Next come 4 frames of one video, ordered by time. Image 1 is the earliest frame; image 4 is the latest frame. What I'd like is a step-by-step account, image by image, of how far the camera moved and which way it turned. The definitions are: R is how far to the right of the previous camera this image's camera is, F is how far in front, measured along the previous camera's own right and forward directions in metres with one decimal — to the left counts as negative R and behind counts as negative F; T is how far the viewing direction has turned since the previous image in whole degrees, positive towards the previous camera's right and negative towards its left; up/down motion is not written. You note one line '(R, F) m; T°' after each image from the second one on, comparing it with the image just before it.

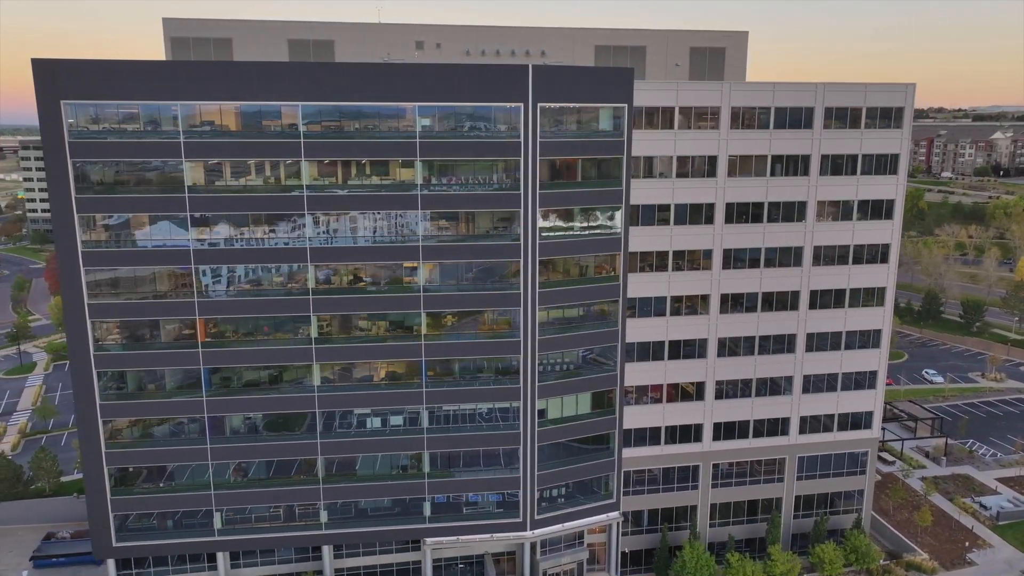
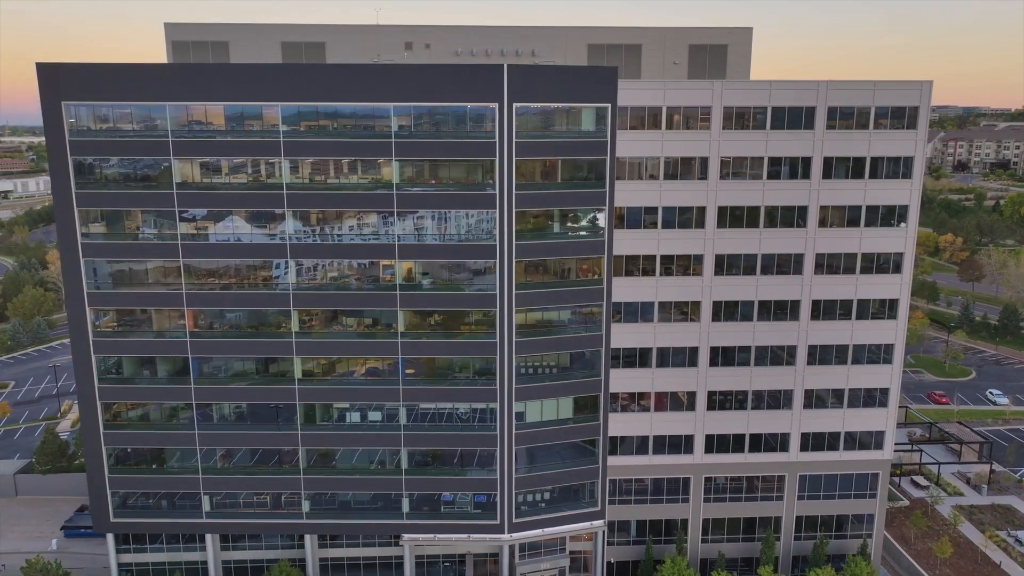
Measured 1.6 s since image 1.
(+5.8, +0.7) m; -6°
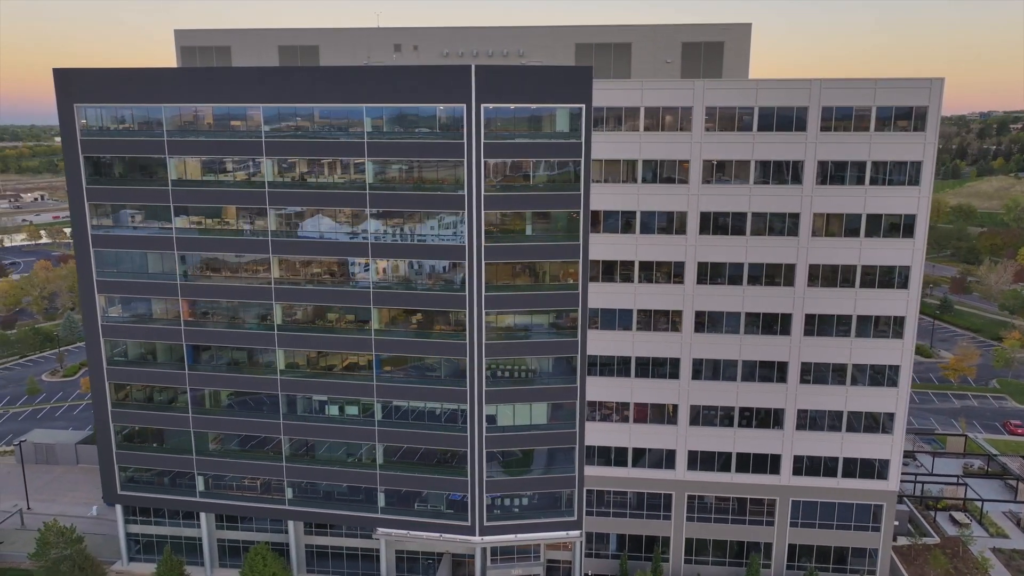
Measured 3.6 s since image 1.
(+7.3, +0.8) m; -7°
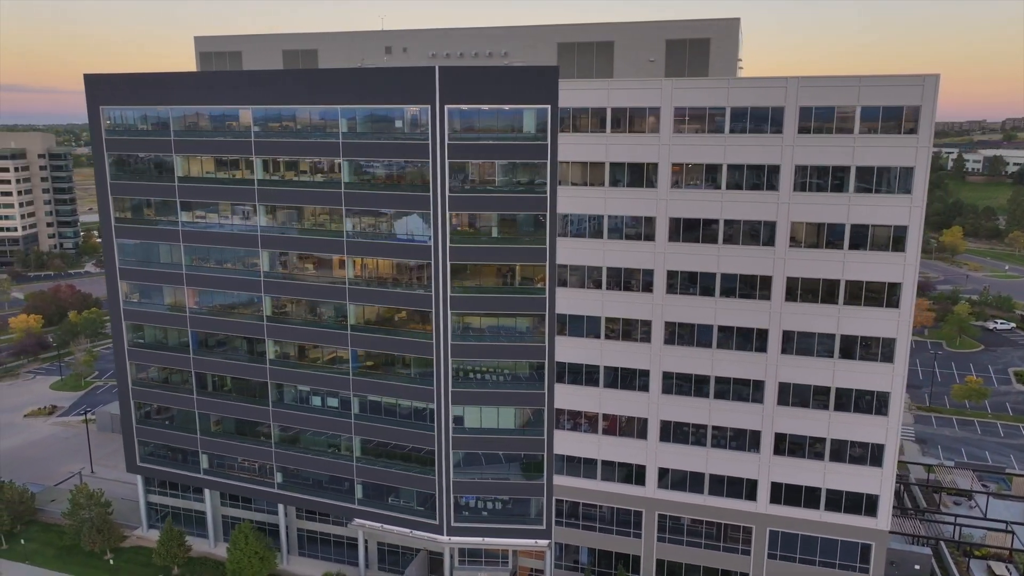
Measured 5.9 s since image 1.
(+8.6, +0.7) m; -9°
